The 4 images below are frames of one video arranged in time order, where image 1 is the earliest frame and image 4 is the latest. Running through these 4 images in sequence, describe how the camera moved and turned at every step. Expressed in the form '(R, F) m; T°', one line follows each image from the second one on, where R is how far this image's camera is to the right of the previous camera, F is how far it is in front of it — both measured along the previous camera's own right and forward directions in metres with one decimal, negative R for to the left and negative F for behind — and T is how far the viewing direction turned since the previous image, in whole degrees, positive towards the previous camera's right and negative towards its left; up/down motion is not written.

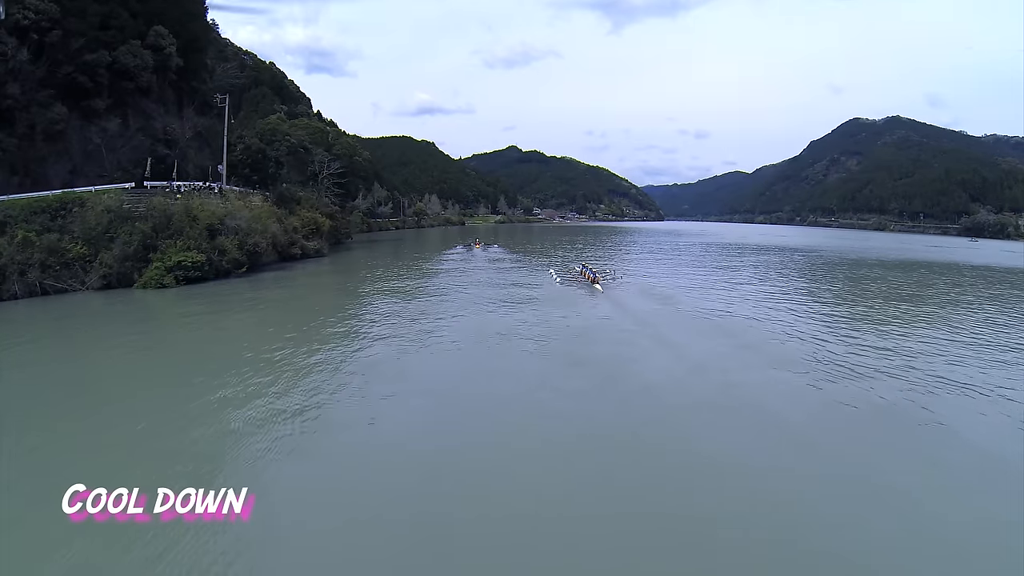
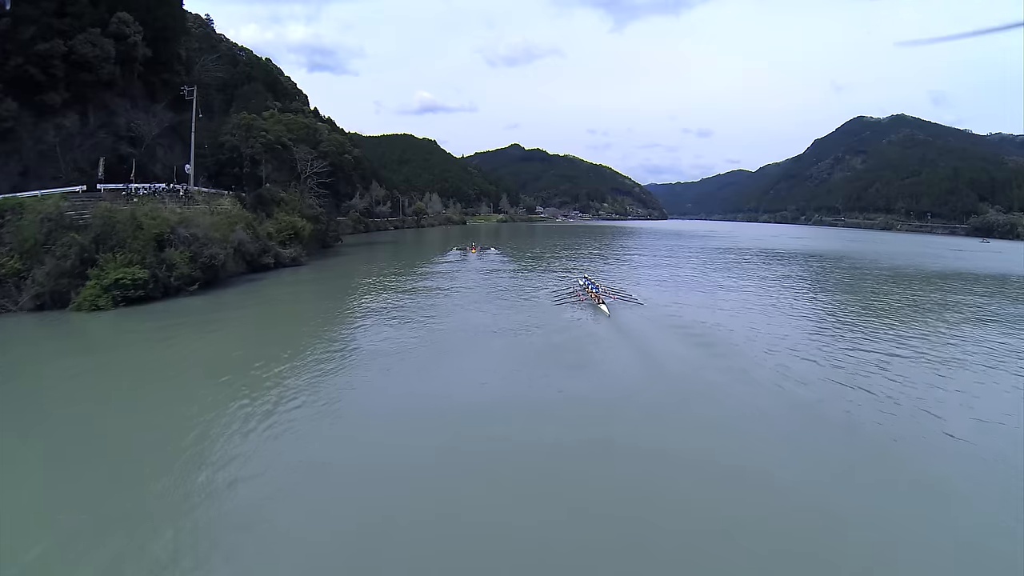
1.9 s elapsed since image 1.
(+0.1, +1.2) m; 0°
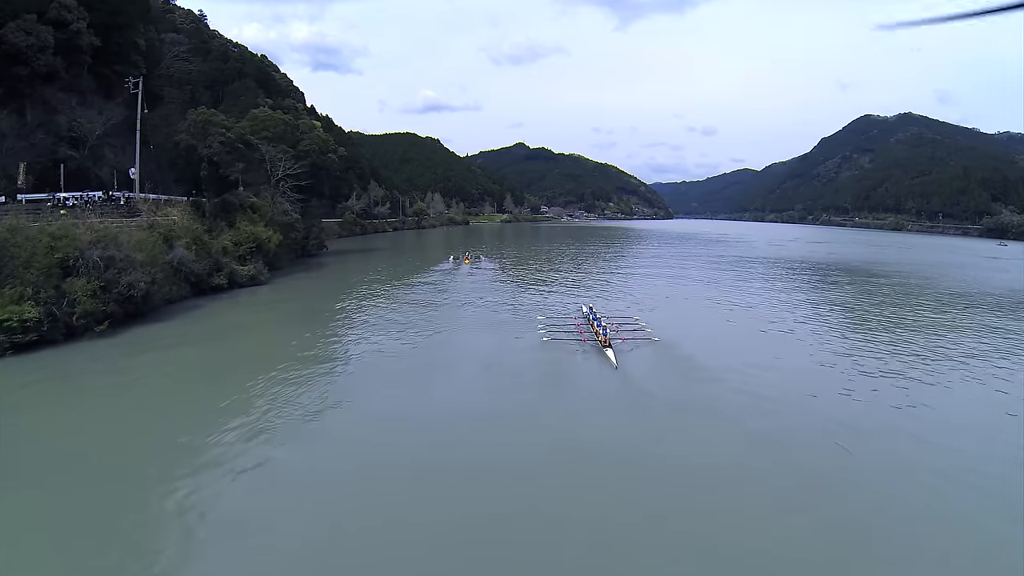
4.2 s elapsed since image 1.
(+0.2, +1.5) m; 0°
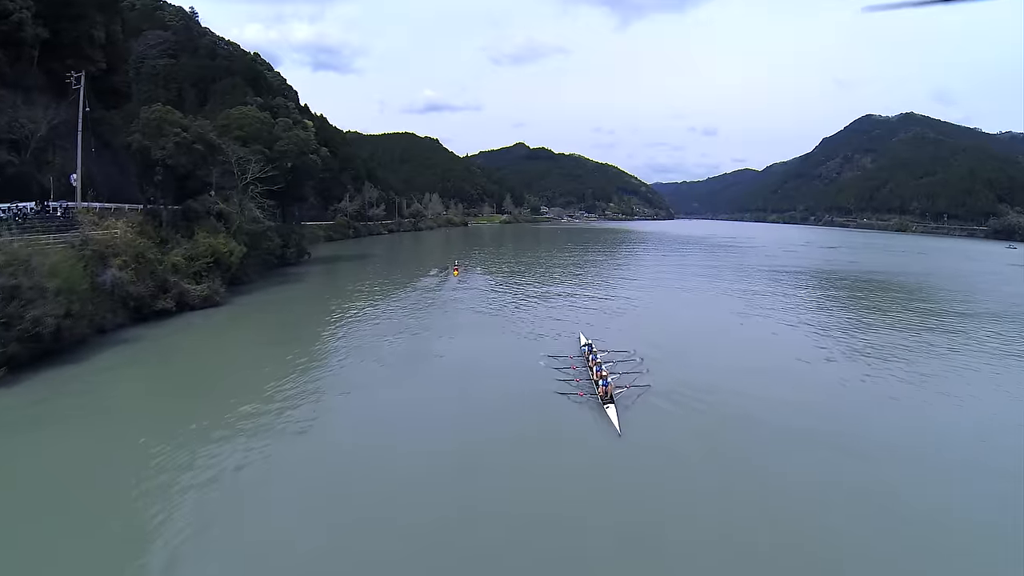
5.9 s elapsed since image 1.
(+0.2, +1.1) m; 0°
